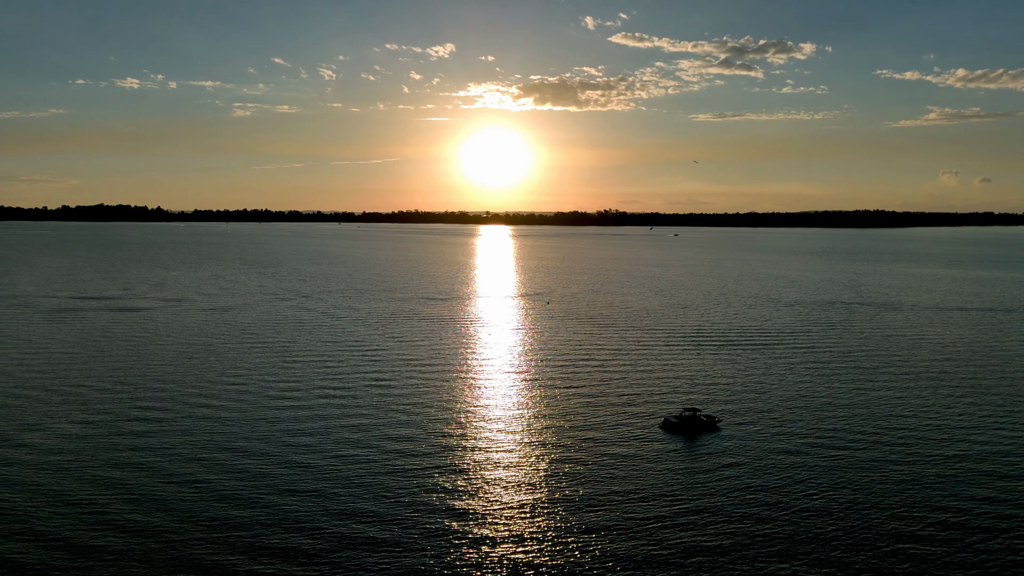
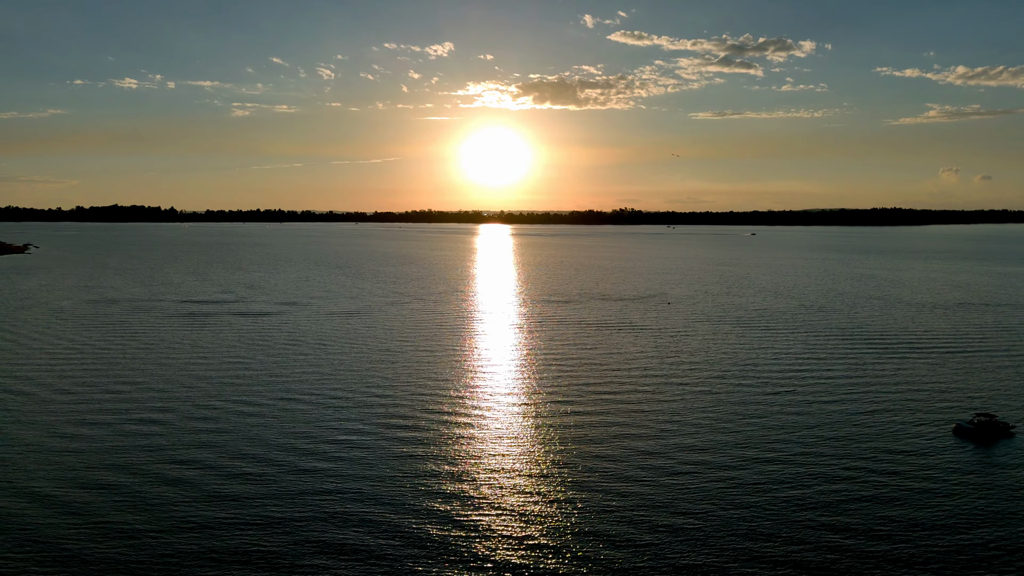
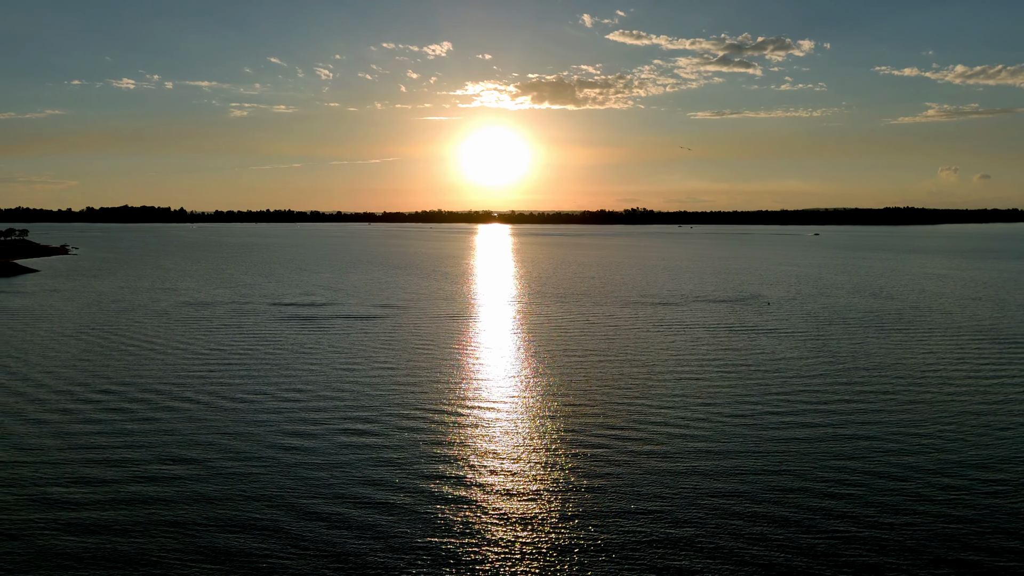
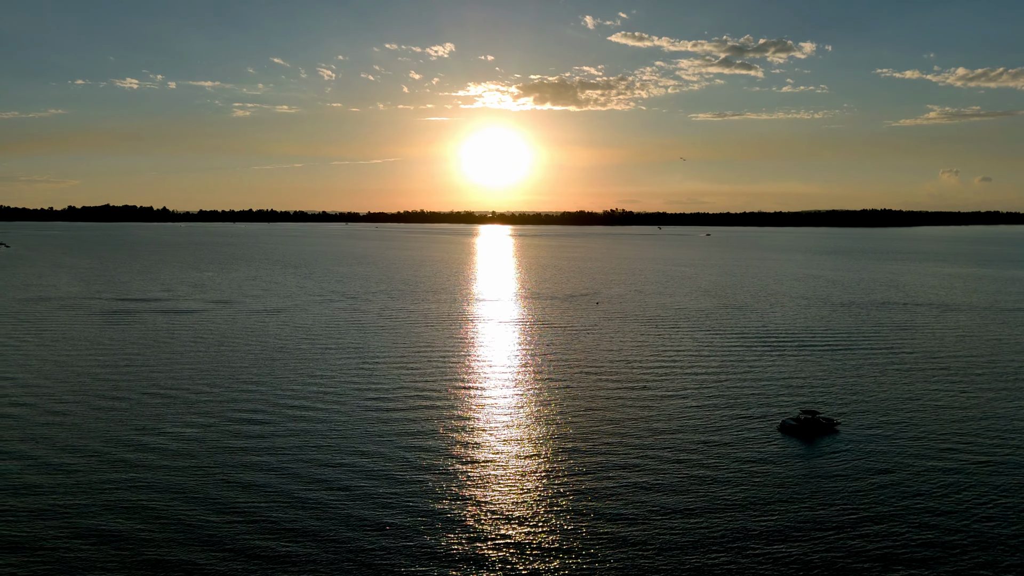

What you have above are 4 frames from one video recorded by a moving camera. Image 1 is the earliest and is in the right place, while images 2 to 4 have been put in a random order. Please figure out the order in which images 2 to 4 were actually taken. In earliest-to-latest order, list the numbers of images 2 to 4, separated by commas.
4, 2, 3
